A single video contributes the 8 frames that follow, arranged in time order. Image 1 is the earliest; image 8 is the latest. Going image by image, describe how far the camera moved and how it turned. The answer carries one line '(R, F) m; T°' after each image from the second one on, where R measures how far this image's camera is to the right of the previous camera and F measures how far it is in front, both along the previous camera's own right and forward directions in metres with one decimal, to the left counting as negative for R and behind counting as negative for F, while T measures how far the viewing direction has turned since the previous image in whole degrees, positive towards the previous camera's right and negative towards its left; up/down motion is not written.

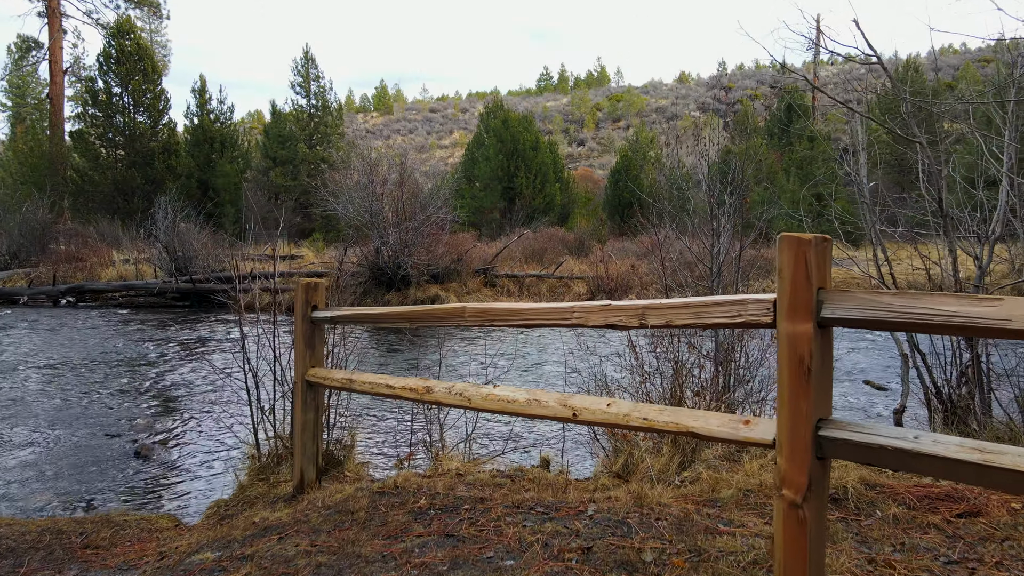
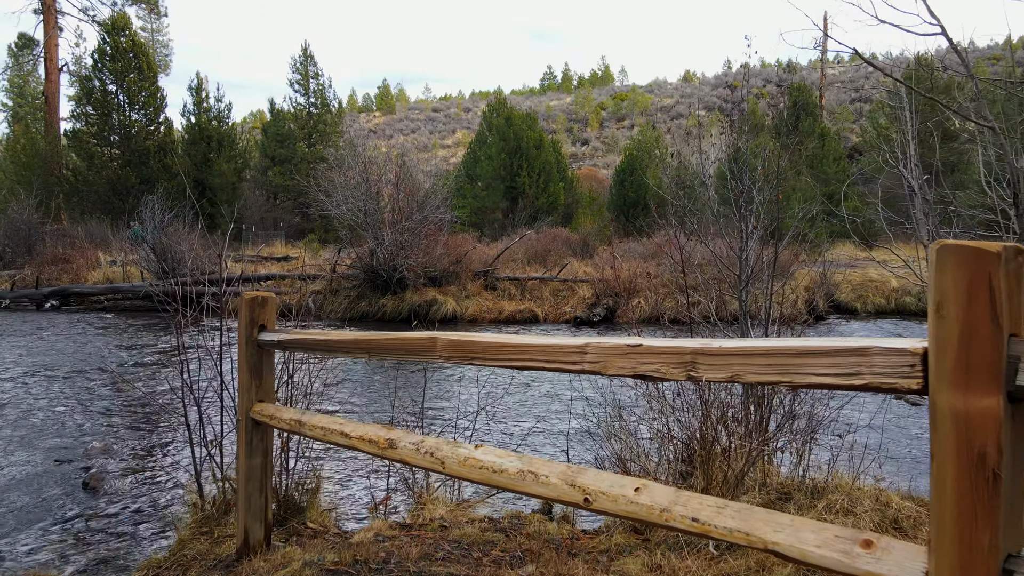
(0.0, +0.7) m; 0°
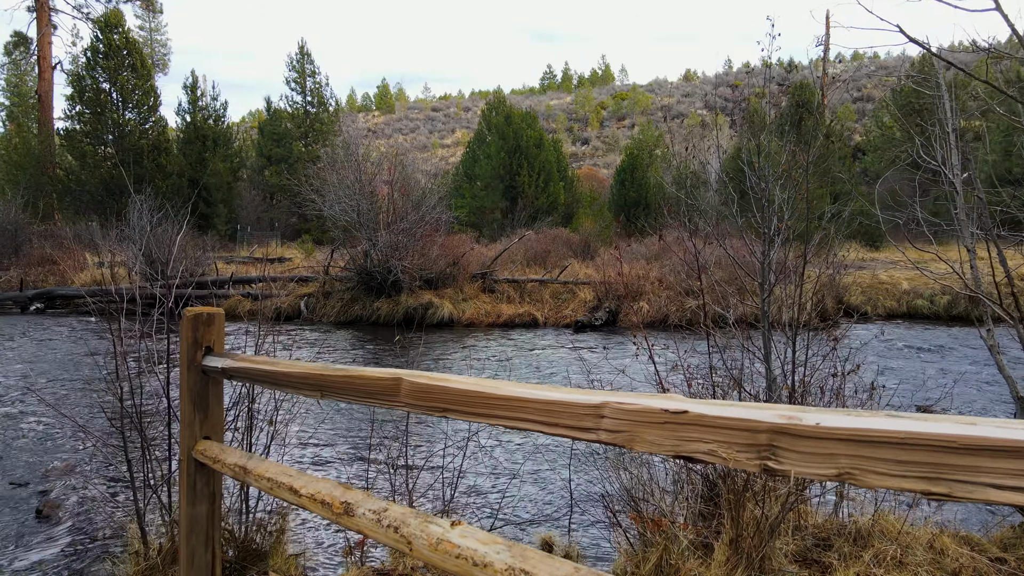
(0.0, +0.5) m; 0°
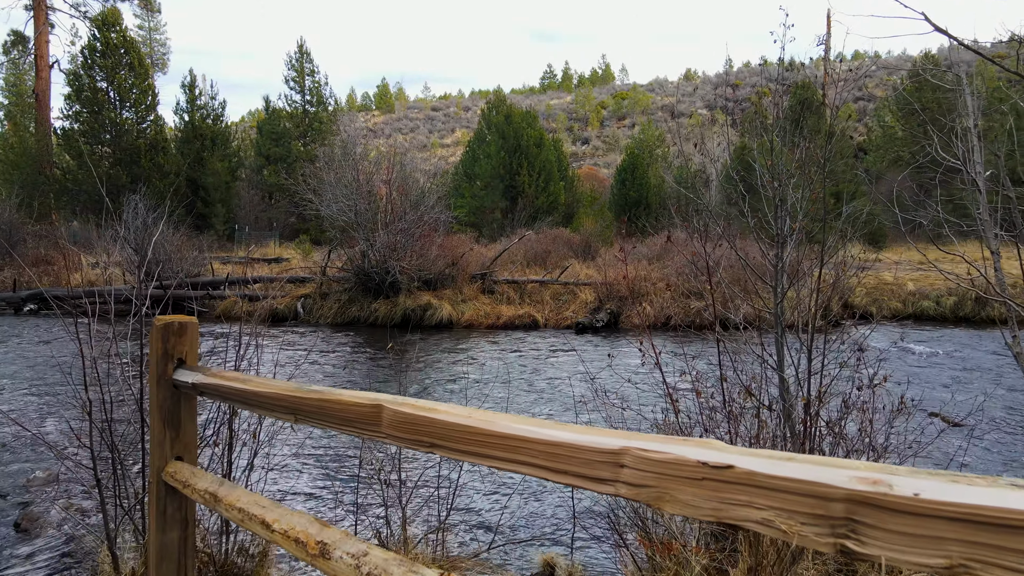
(0.0, +0.2) m; 0°
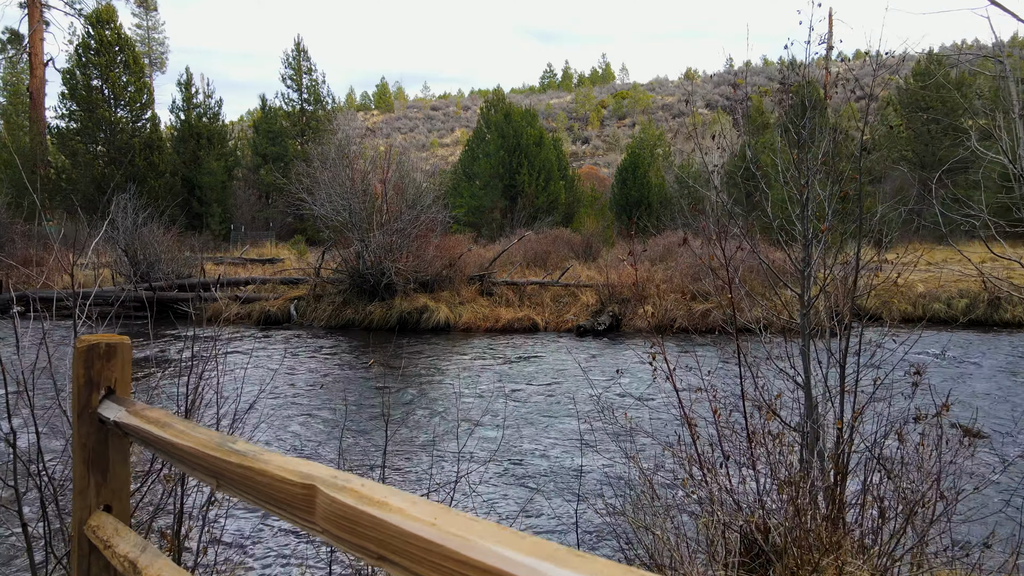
(0.0, +0.4) m; 0°
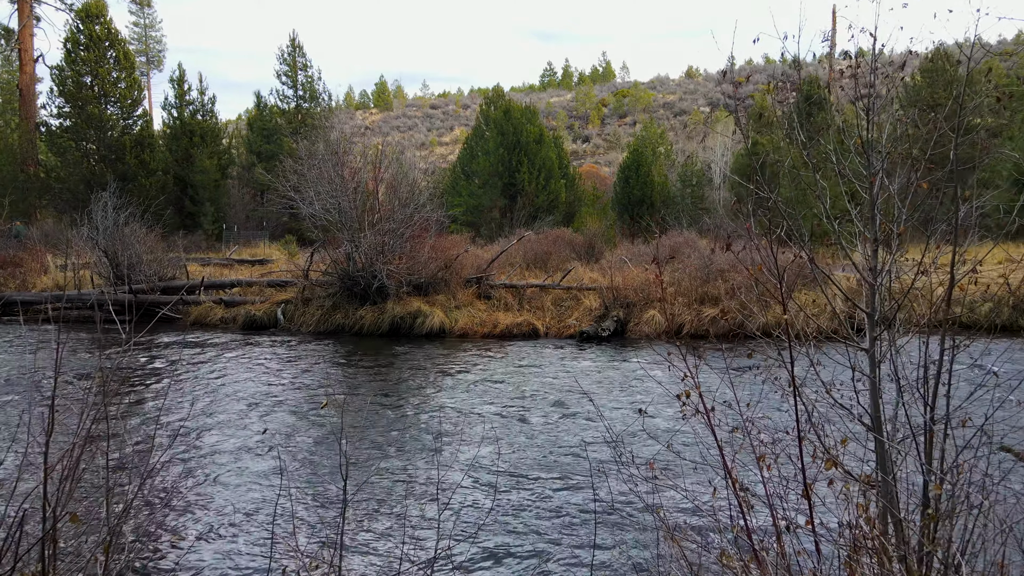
(0.0, +0.7) m; 0°
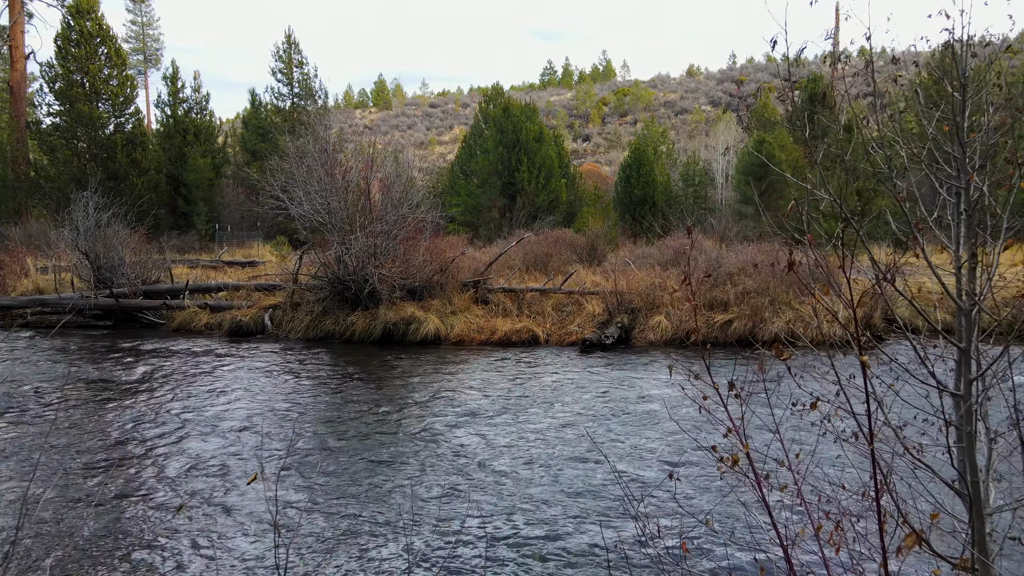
(0.0, +0.6) m; 0°
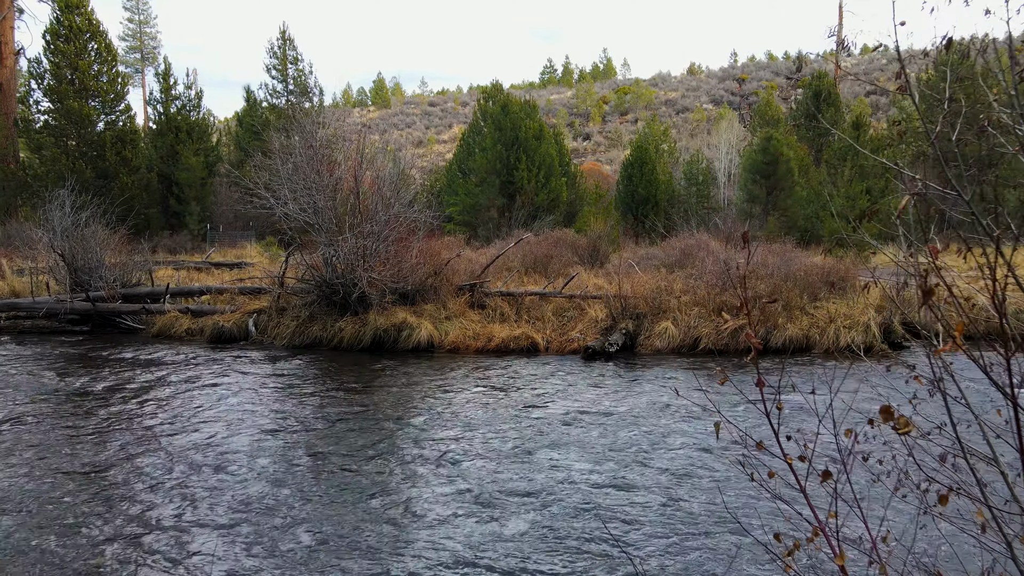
(0.0, +0.7) m; 0°
